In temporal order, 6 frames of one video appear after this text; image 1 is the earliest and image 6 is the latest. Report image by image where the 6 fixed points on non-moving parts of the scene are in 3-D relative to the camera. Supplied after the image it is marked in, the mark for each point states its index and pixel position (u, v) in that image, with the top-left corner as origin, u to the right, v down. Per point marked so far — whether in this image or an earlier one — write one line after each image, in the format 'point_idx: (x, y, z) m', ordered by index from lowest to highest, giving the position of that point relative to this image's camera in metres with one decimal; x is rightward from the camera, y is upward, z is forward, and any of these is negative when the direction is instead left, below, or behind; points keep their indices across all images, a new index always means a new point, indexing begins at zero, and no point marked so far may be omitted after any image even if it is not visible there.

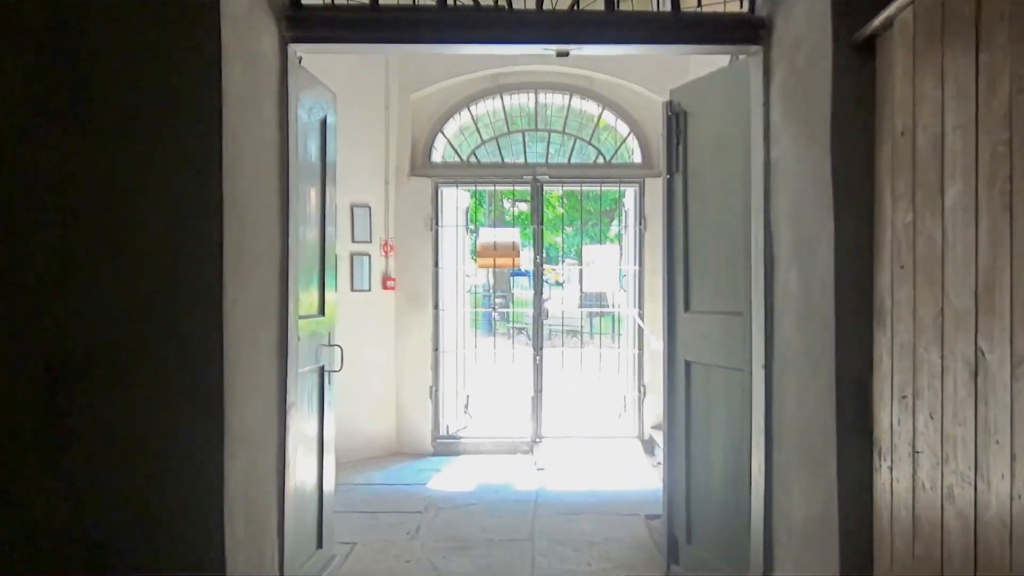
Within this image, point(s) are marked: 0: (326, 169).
0: (-0.9, +0.6, +2.4) m
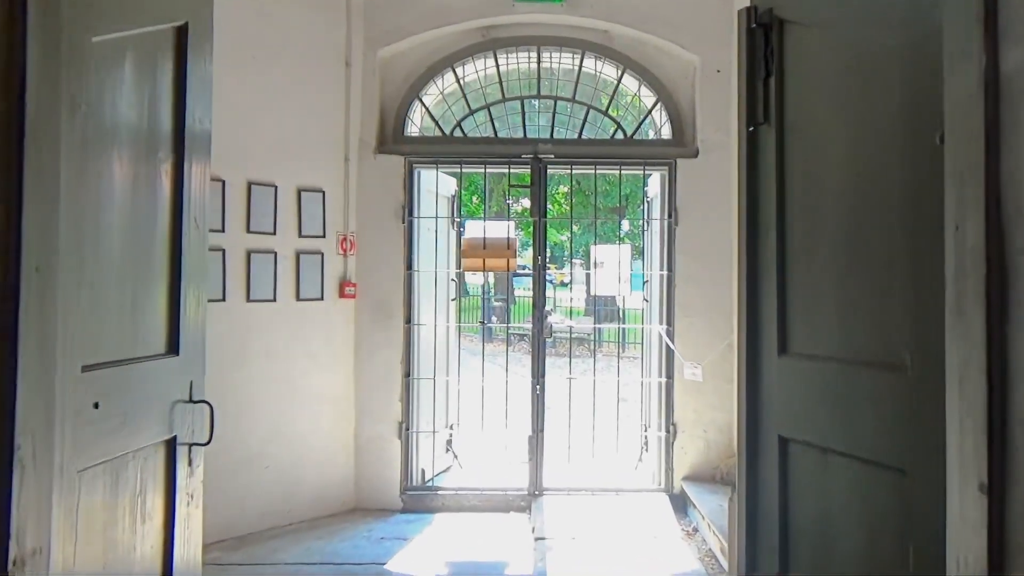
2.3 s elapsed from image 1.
0: (-1.0, +0.5, +1.5) m
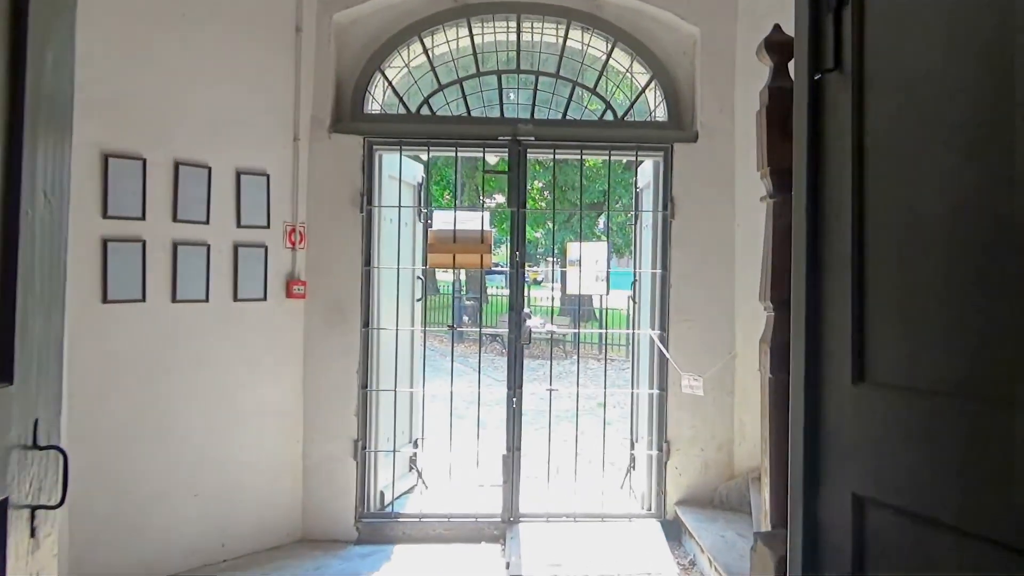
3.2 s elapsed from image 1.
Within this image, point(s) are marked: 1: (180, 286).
0: (-1.0, +0.5, +1.0) m
1: (-1.8, 0.0, +2.6) m
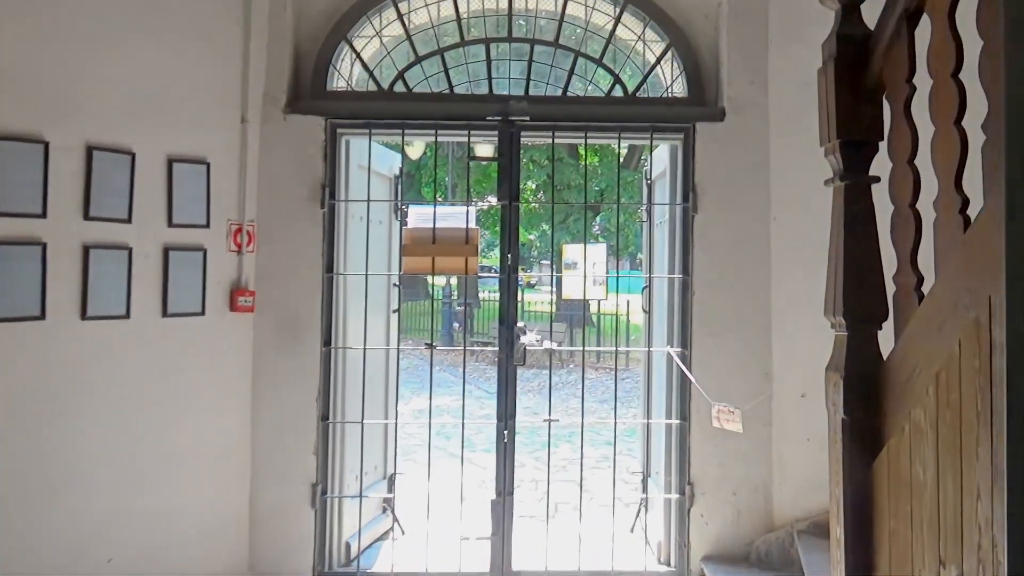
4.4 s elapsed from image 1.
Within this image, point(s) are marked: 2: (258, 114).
0: (-1.1, +0.5, +0.5) m
1: (-1.8, 0.0, +2.1) m
2: (-1.3, +0.9, +2.5) m
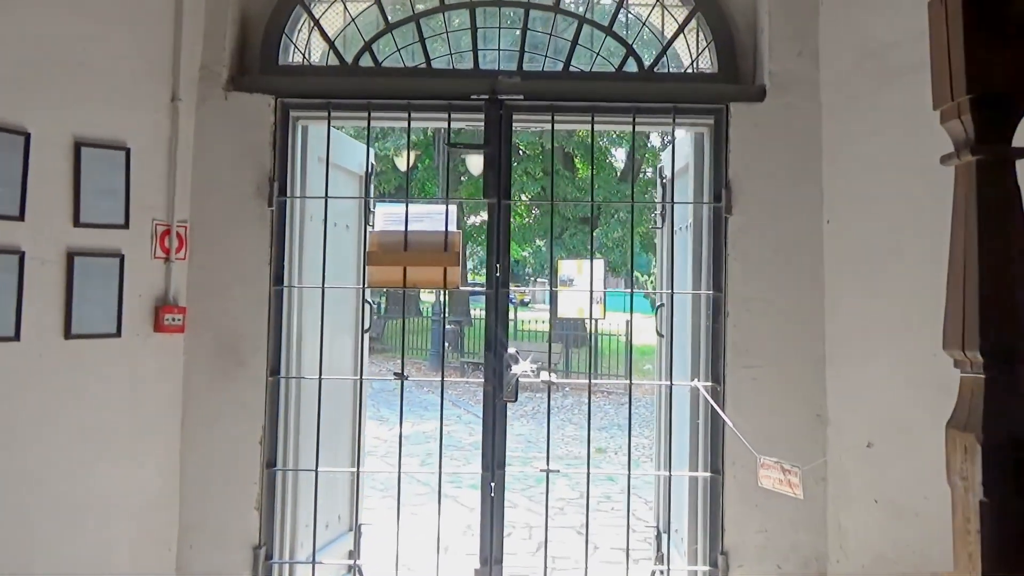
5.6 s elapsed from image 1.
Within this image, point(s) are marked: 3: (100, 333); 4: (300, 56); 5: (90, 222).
0: (-1.1, +0.5, +0.1) m
1: (-1.9, -0.1, +1.6) m
2: (-1.3, +0.8, +2.0) m
3: (-1.6, -0.2, +1.8) m
4: (-0.9, +1.0, +2.1) m
5: (-1.6, +0.3, +1.8) m
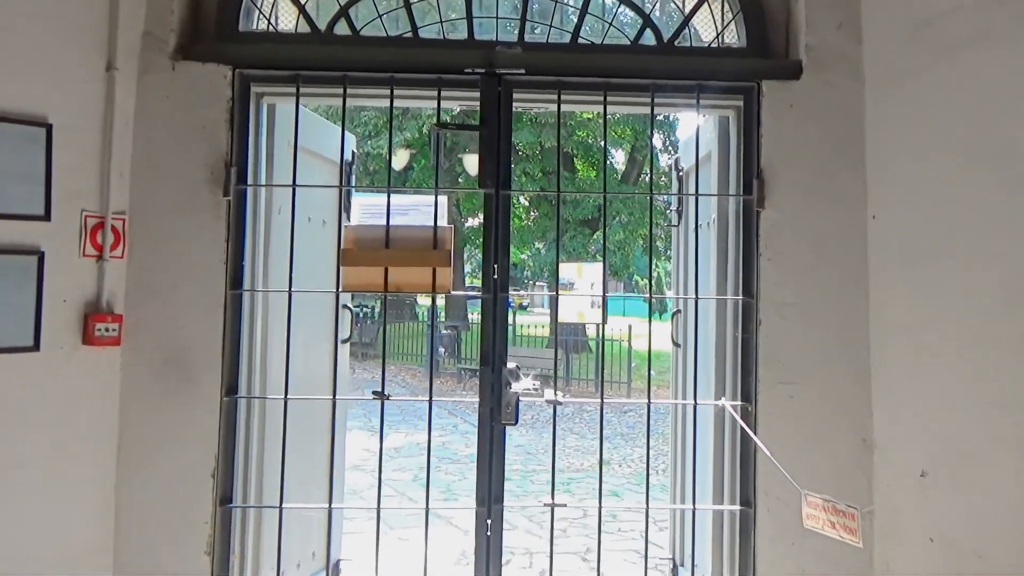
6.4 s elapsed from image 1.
0: (-1.0, +0.5, -0.2) m
1: (-1.8, -0.1, +1.3) m
2: (-1.3, +0.8, +1.7) m
3: (-1.6, -0.2, +1.5) m
4: (-0.9, +1.0, +1.8) m
5: (-1.6, +0.2, +1.5) m
